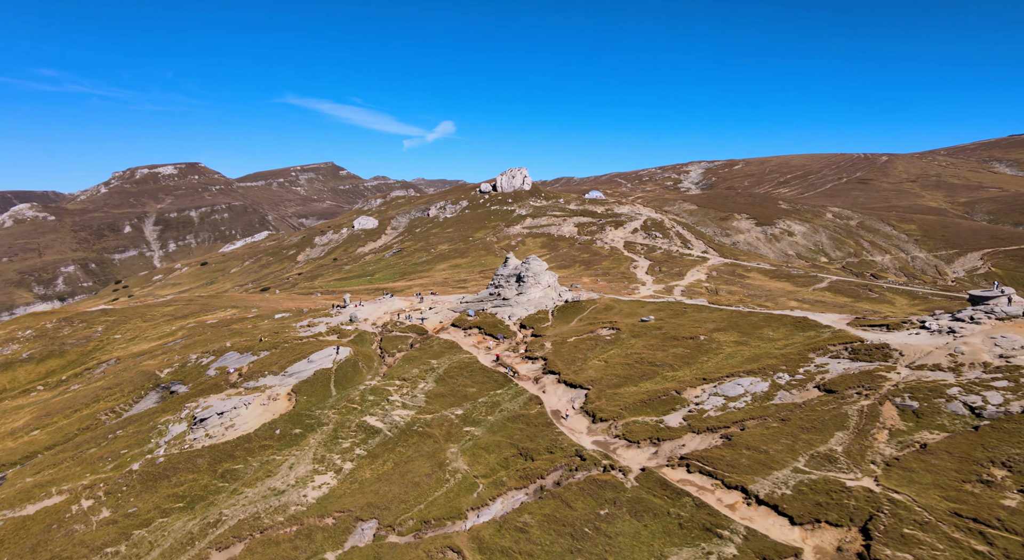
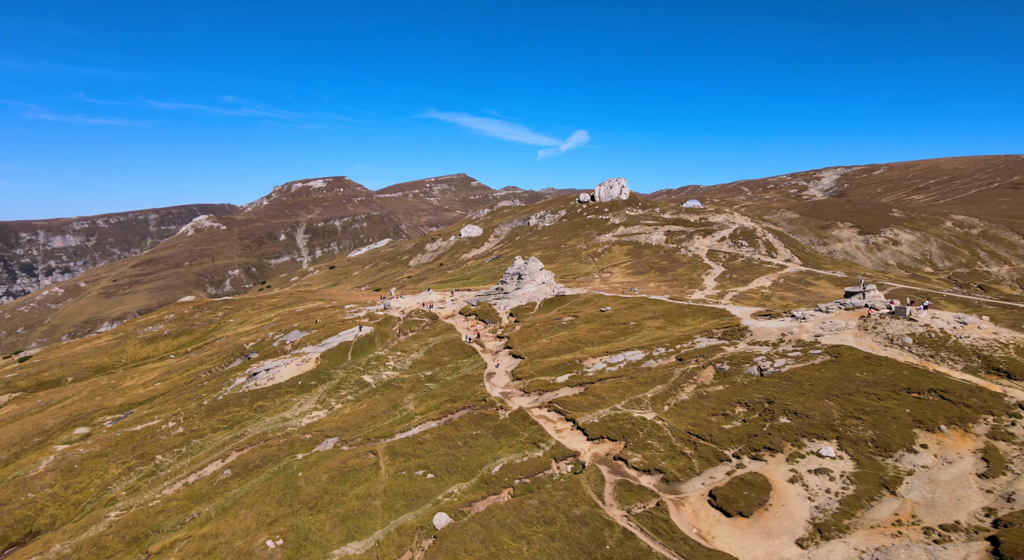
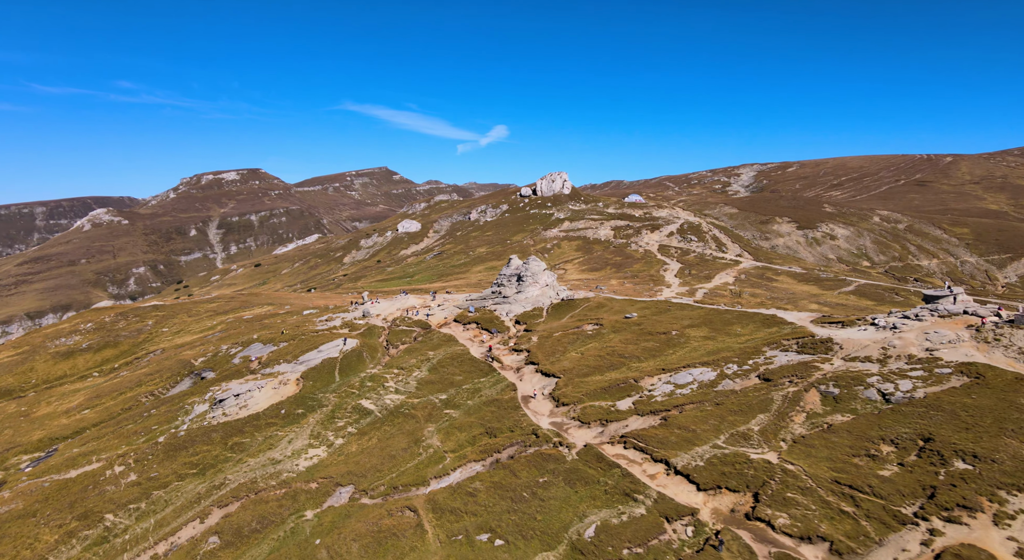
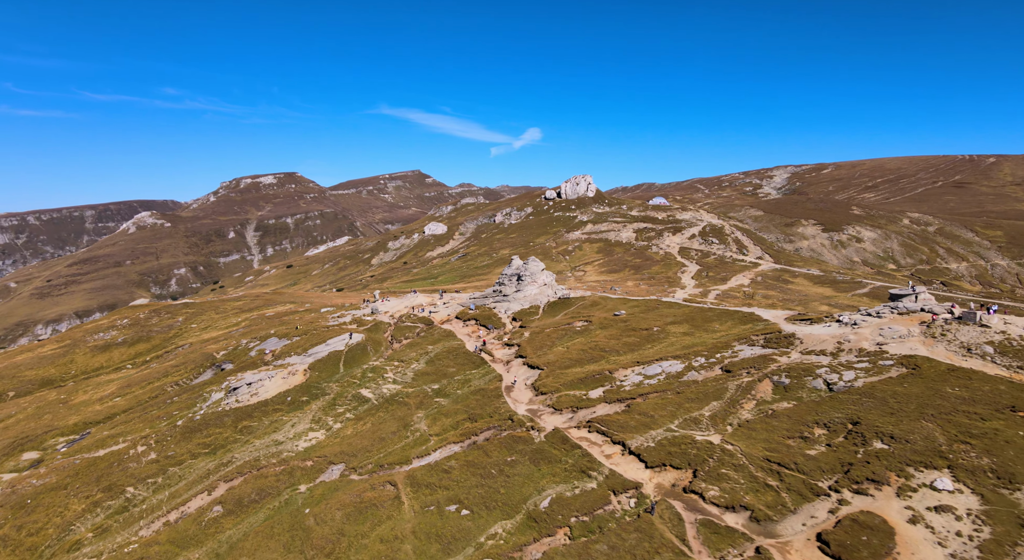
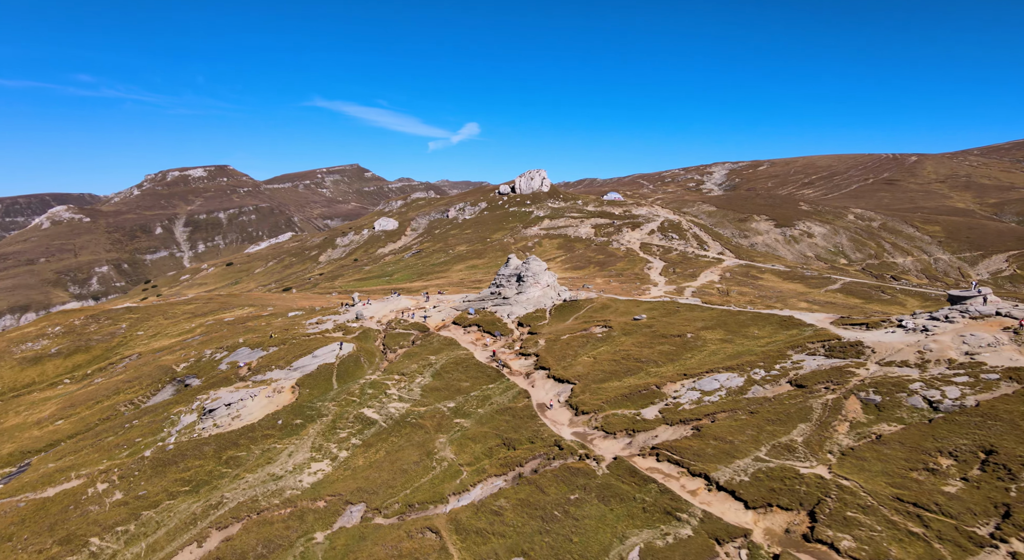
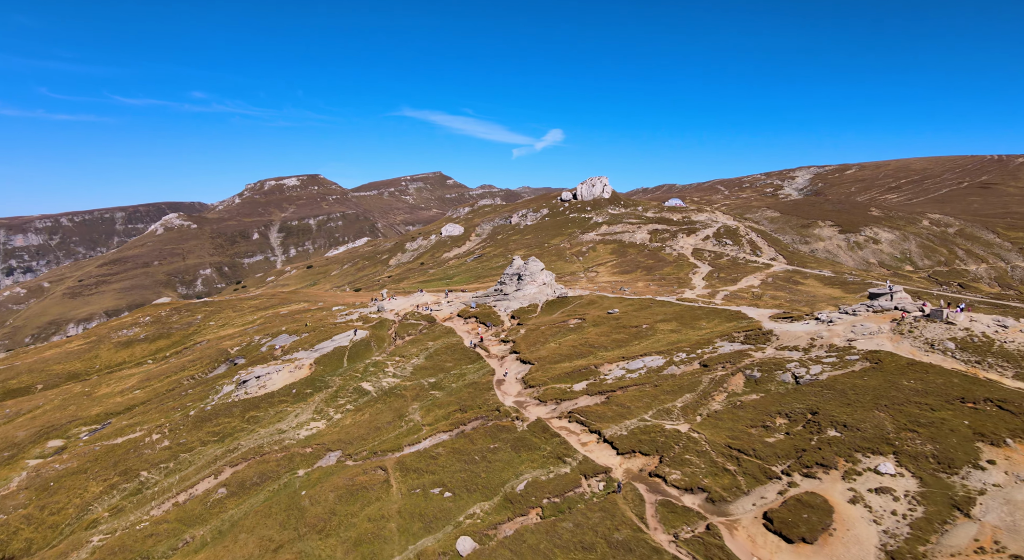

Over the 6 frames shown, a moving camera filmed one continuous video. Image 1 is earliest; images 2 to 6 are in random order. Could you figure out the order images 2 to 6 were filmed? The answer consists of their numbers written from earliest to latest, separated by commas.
5, 3, 4, 6, 2
